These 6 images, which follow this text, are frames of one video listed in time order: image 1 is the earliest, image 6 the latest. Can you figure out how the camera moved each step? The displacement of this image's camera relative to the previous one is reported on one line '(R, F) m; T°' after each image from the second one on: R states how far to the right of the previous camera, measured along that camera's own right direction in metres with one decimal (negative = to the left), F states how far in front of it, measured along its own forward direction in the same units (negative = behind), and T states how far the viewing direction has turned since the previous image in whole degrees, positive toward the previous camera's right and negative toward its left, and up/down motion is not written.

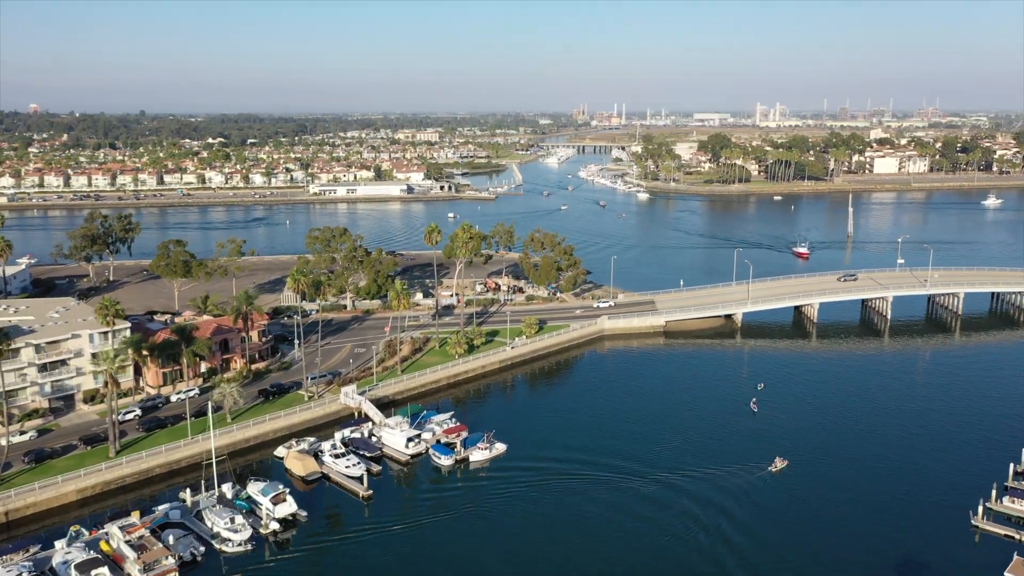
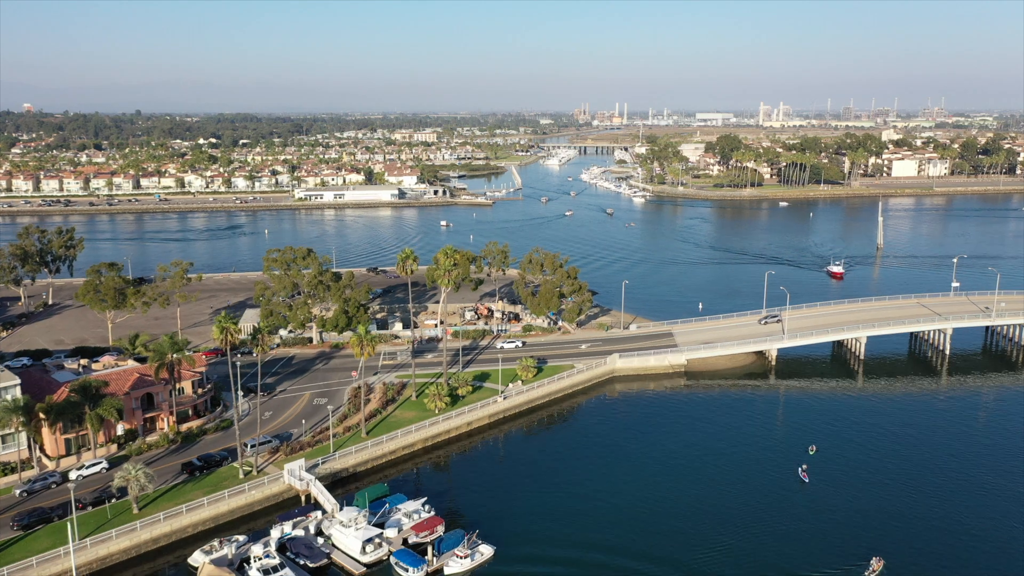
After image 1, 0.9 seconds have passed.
(+0.4, +6.9) m; 0°
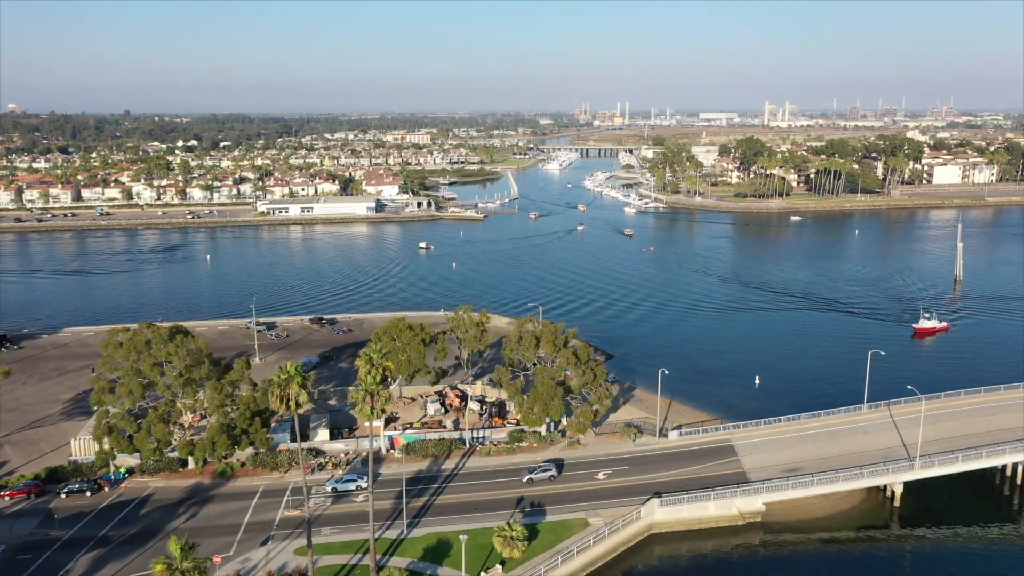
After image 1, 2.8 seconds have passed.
(+0.8, +14.0) m; 0°
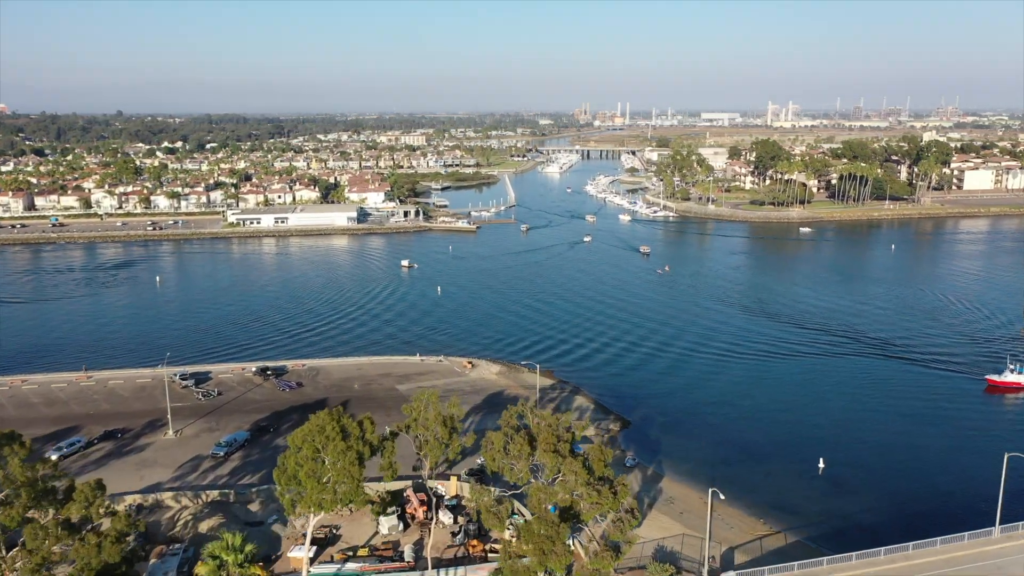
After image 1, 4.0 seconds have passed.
(+0.5, +8.8) m; 0°
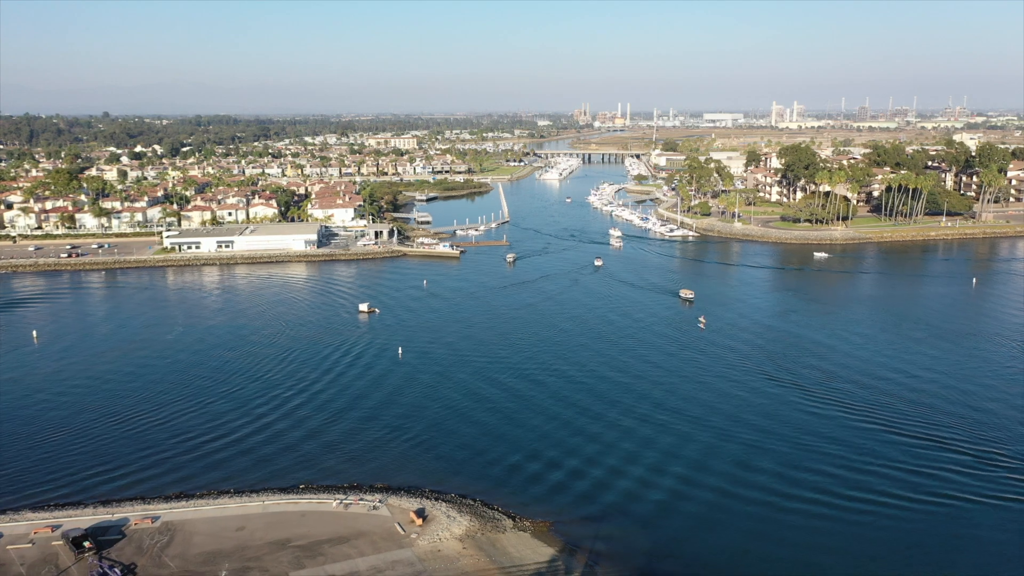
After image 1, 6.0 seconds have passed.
(+0.8, +14.2) m; 0°
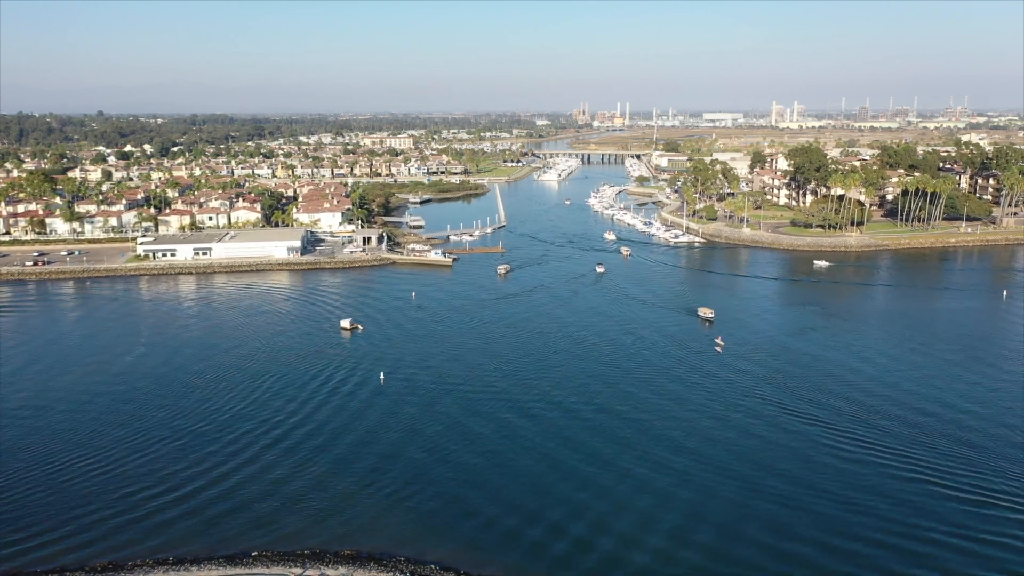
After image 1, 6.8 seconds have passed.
(+0.2, +4.2) m; 0°
